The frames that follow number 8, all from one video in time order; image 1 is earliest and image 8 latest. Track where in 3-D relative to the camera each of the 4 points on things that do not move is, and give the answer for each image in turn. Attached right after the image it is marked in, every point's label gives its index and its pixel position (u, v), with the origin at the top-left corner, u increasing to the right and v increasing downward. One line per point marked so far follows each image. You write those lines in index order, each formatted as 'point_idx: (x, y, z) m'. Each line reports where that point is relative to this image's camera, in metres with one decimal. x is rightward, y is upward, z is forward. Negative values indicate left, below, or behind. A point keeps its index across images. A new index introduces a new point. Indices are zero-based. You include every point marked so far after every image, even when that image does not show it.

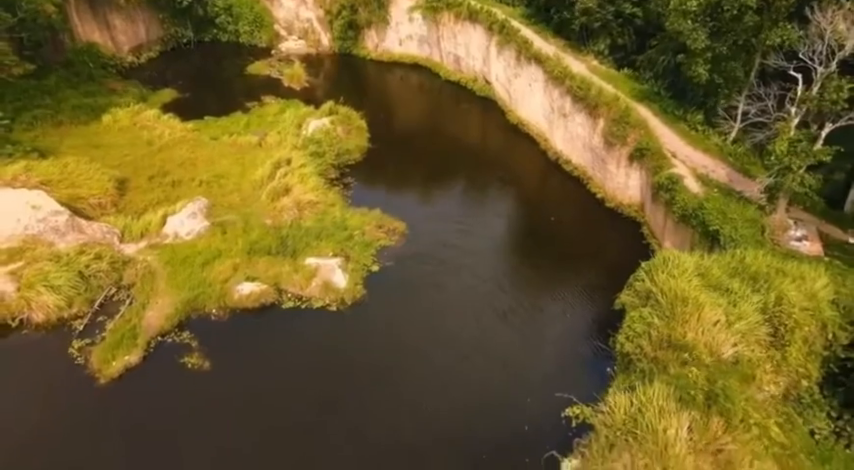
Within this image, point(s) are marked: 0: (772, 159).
0: (+10.7, +2.4, +17.7) m
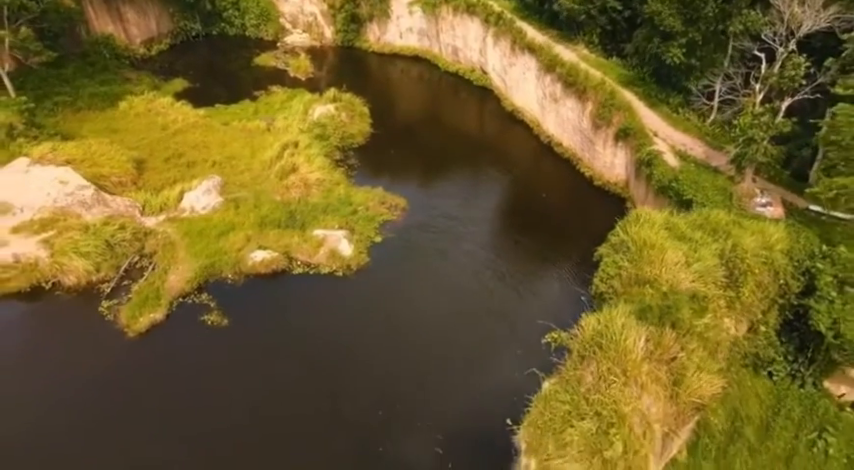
0: (+10.6, +3.5, +19.5) m
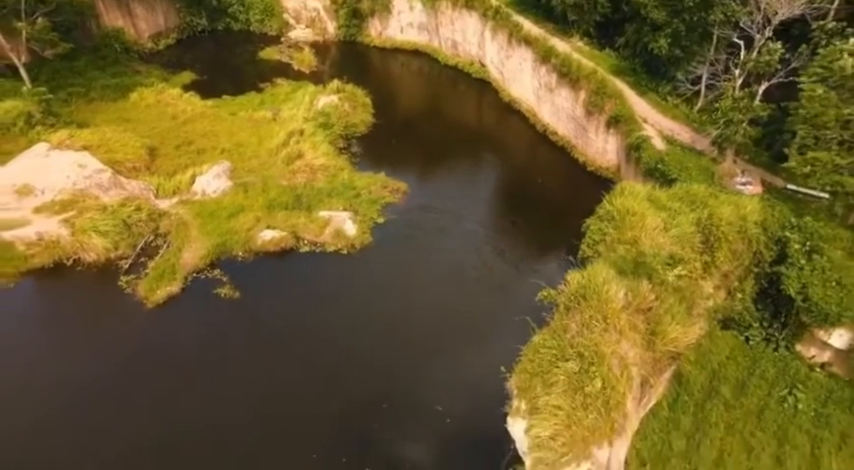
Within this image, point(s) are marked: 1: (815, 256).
0: (+10.6, +4.4, +20.8) m
1: (+11.7, -0.6, +17.1) m
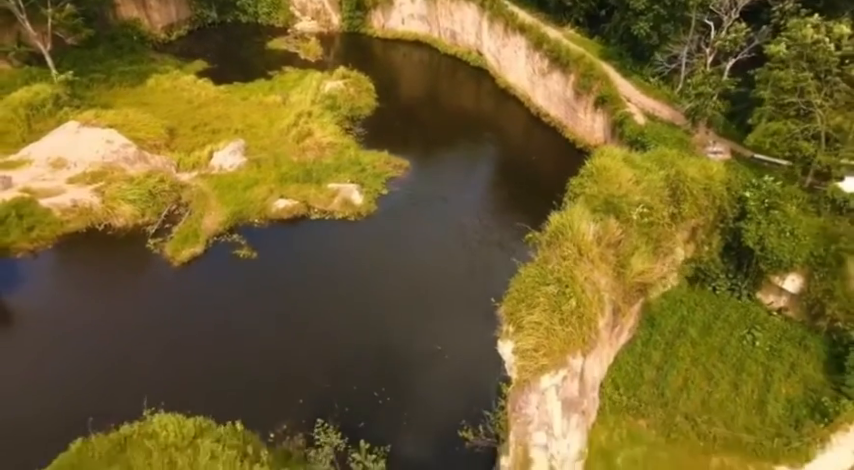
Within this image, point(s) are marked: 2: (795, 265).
0: (+10.7, +5.8, +23.0) m
1: (+11.7, +0.9, +19.3) m
2: (+12.0, -0.9, +18.6) m
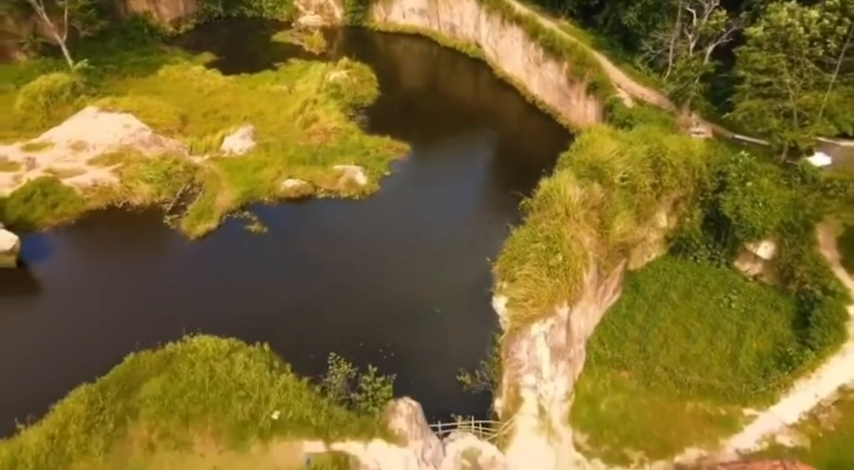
0: (+10.7, +6.9, +24.5) m
1: (+11.7, +1.9, +20.9) m
2: (+12.0, +0.1, +20.1) m
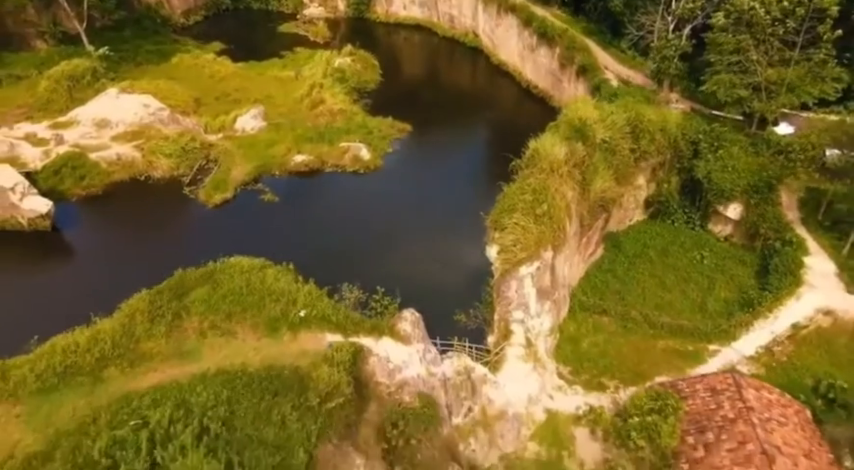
0: (+10.7, +8.4, +26.6) m
1: (+11.7, +3.4, +22.9) m
2: (+12.0, +1.6, +22.2) m
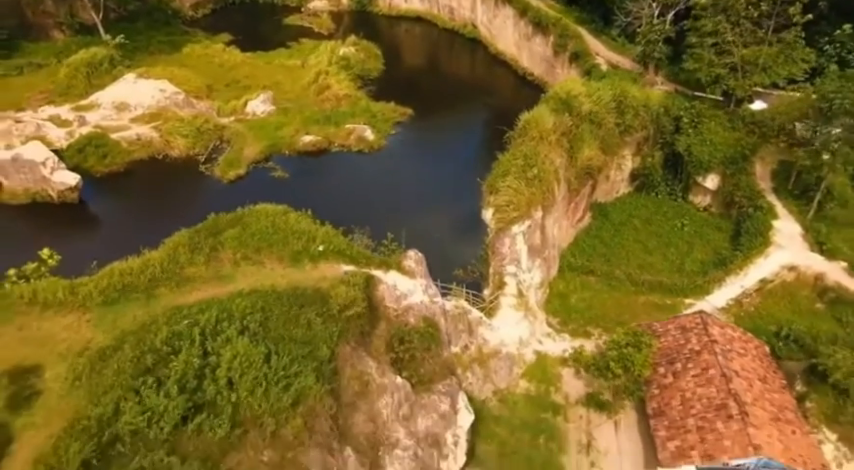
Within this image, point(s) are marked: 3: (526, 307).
0: (+10.7, +9.7, +28.4) m
1: (+11.8, +4.8, +24.8) m
2: (+12.1, +3.0, +24.1) m
3: (+3.3, -2.4, +18.9) m
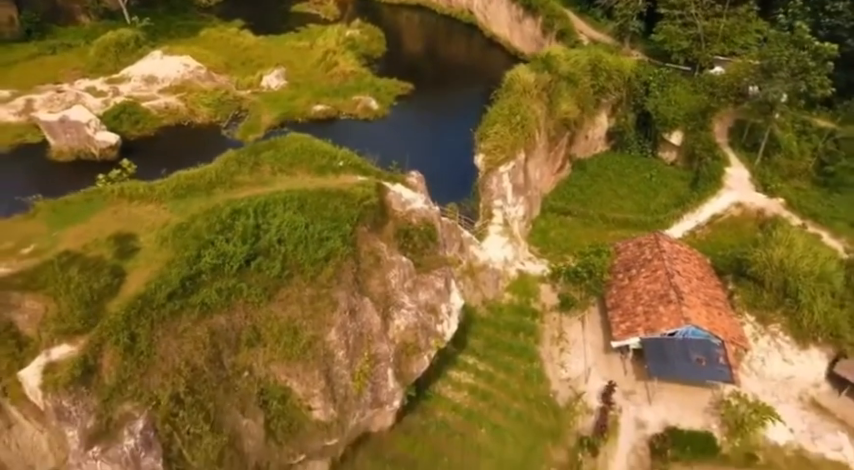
0: (+10.7, +12.2, +31.8) m
1: (+11.8, +7.2, +28.2) m
2: (+12.0, +5.4, +27.5) m
3: (+3.2, +0.1, +22.3) m
